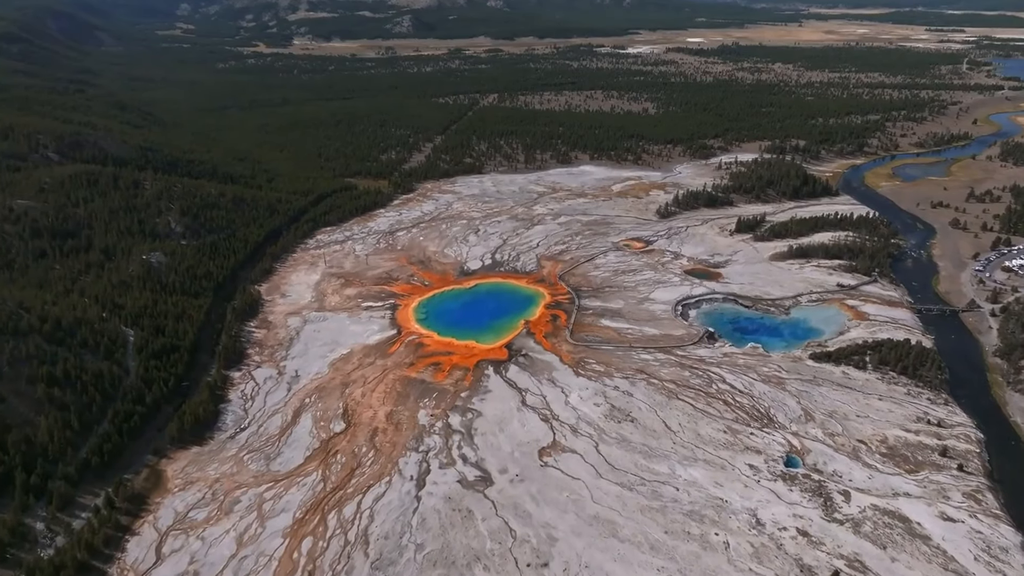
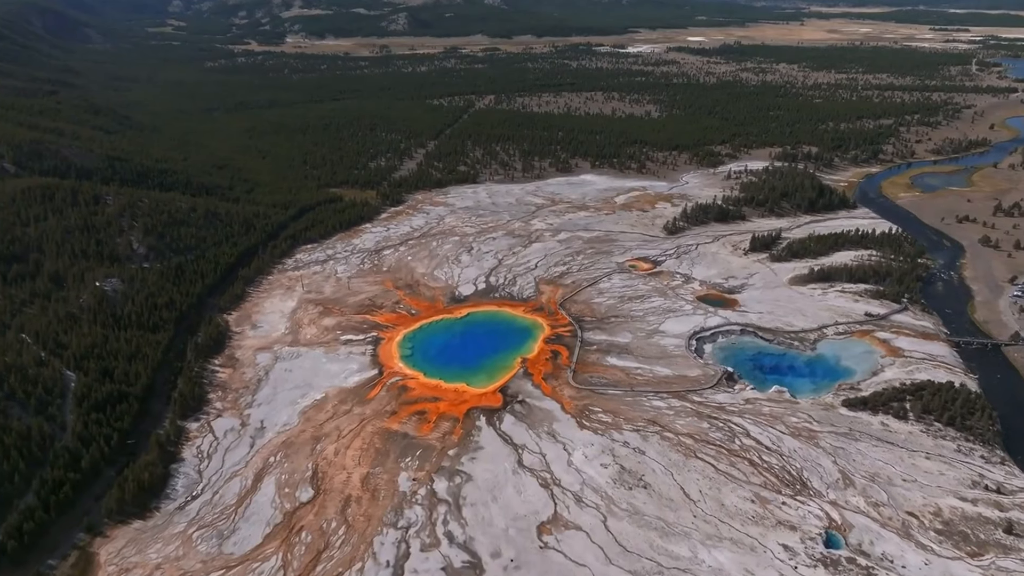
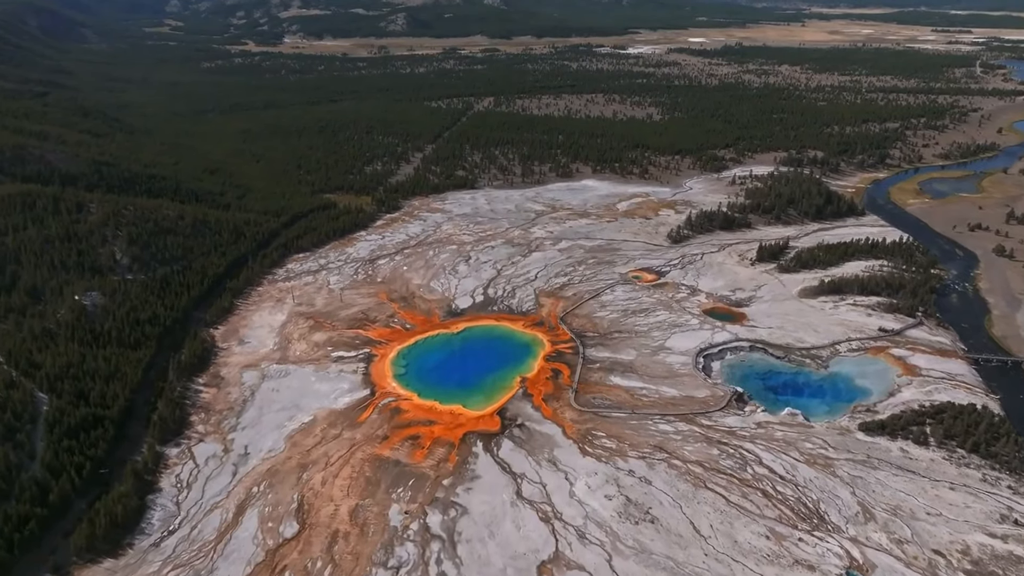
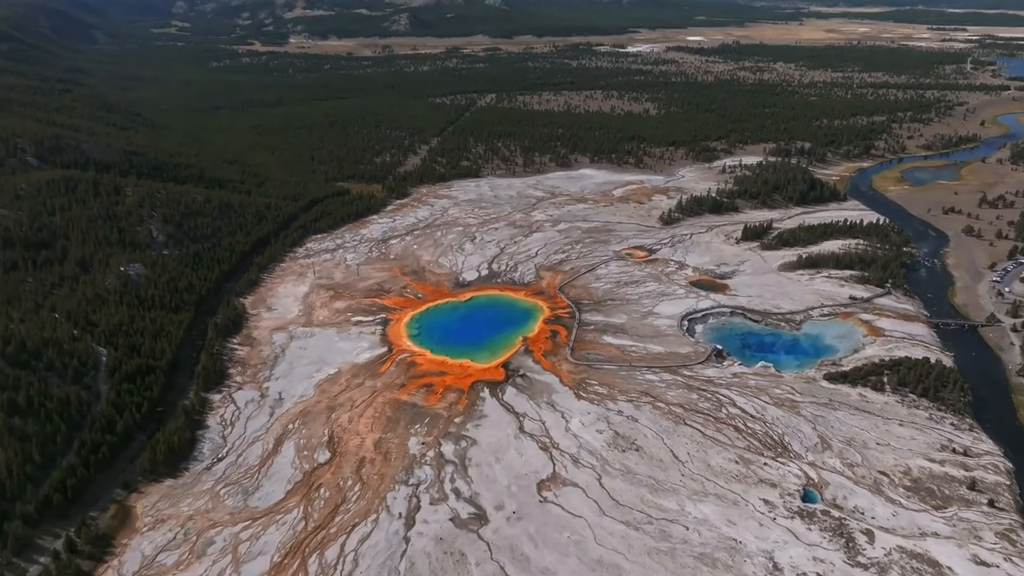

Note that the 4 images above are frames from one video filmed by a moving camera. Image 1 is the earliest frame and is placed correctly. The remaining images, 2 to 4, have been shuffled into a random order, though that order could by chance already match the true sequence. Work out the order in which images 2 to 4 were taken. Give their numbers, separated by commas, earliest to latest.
4, 2, 3
